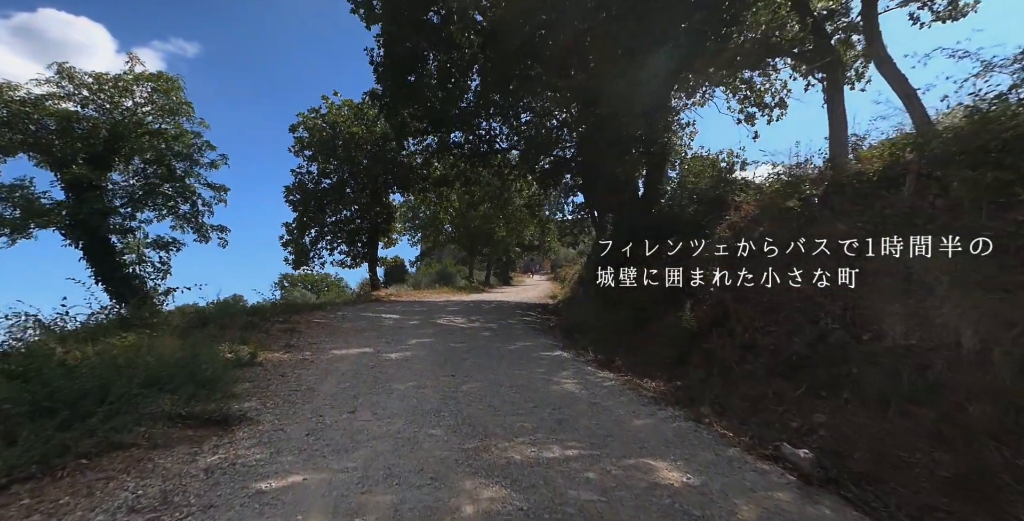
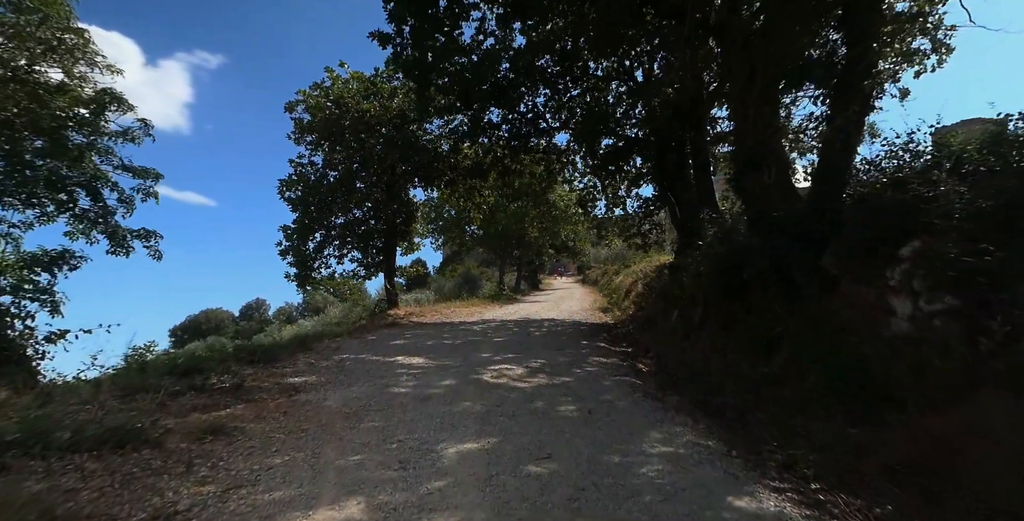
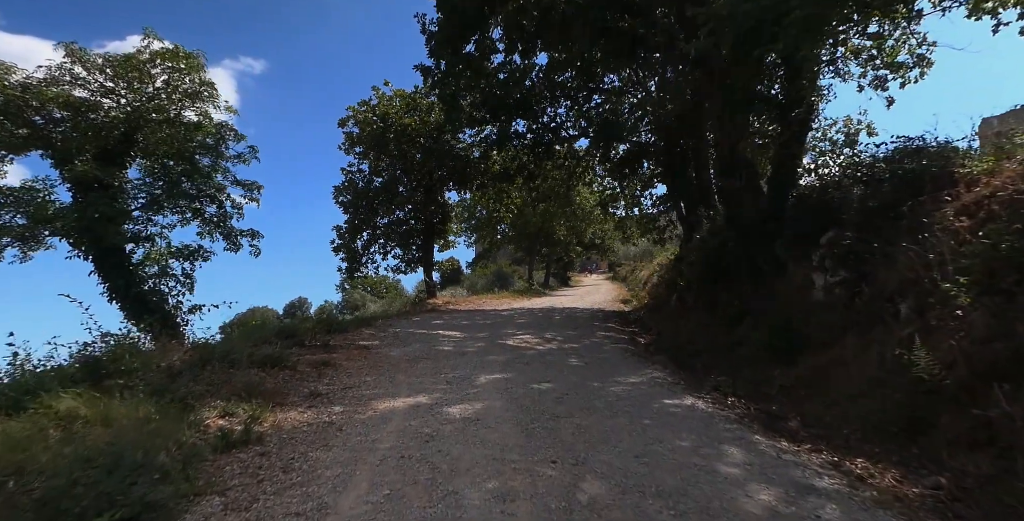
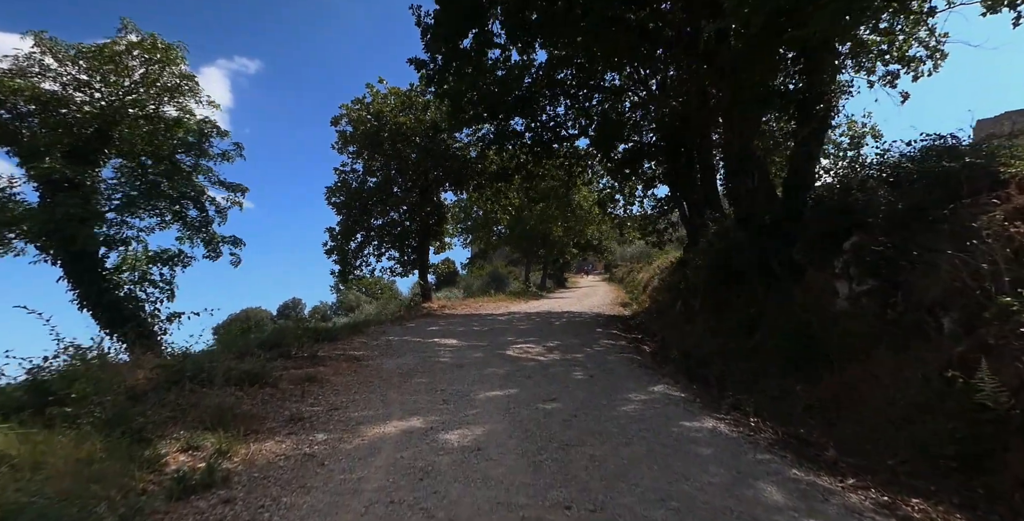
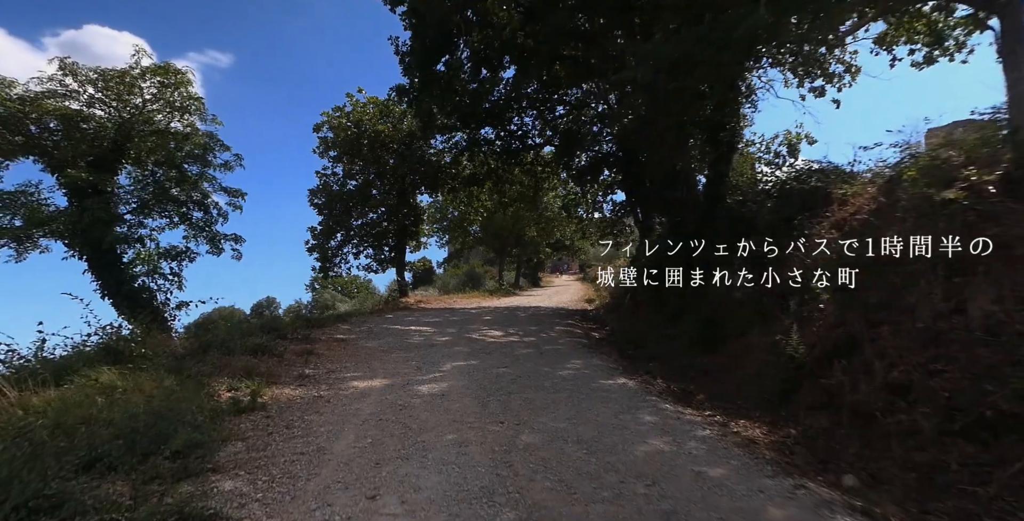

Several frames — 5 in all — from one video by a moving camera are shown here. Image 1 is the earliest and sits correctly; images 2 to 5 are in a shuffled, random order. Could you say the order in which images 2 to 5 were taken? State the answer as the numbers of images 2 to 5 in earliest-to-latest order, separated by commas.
5, 3, 4, 2
